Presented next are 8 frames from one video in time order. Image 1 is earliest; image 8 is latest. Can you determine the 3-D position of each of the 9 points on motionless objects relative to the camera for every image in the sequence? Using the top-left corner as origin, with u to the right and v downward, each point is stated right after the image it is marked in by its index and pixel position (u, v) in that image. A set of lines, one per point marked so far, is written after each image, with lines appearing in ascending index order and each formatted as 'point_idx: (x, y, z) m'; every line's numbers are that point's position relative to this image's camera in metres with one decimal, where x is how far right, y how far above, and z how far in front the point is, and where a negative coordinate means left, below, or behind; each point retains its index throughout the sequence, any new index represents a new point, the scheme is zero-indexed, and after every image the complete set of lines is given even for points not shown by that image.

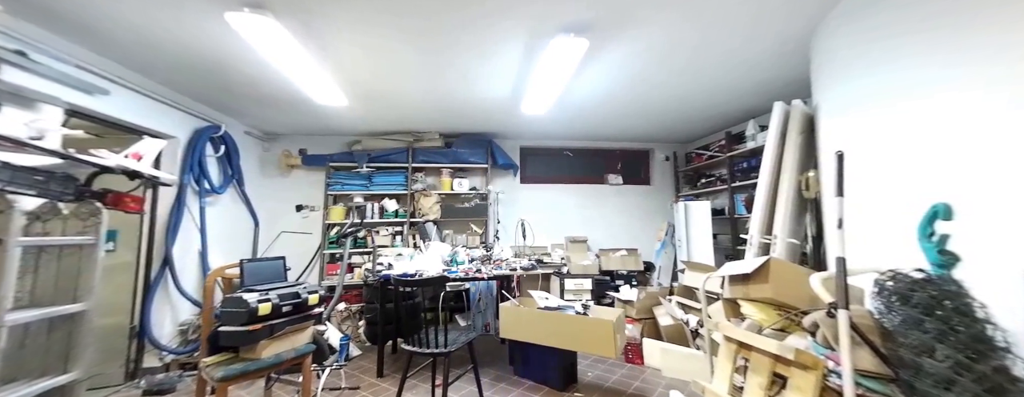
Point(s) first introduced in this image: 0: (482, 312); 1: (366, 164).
0: (-0.3, -1.3, +3.3) m
1: (-2.0, +0.5, +3.9) m
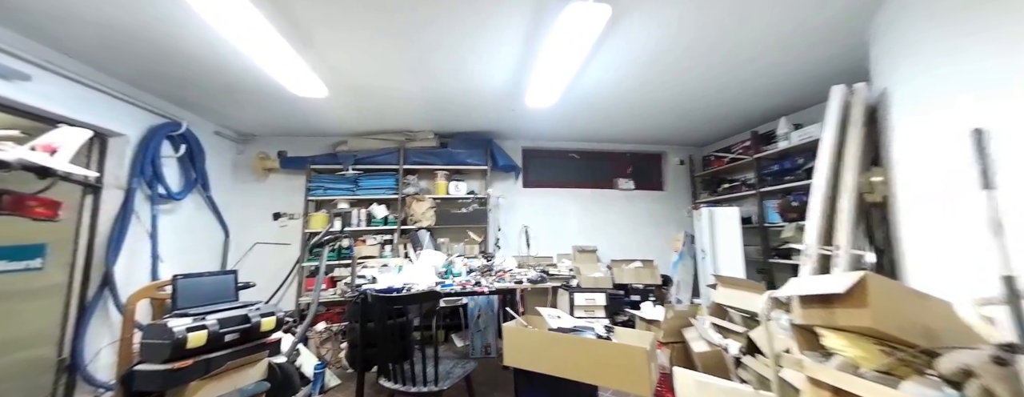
0: (-0.3, -1.3, +2.9) m
1: (-1.9, +0.4, +3.5) m
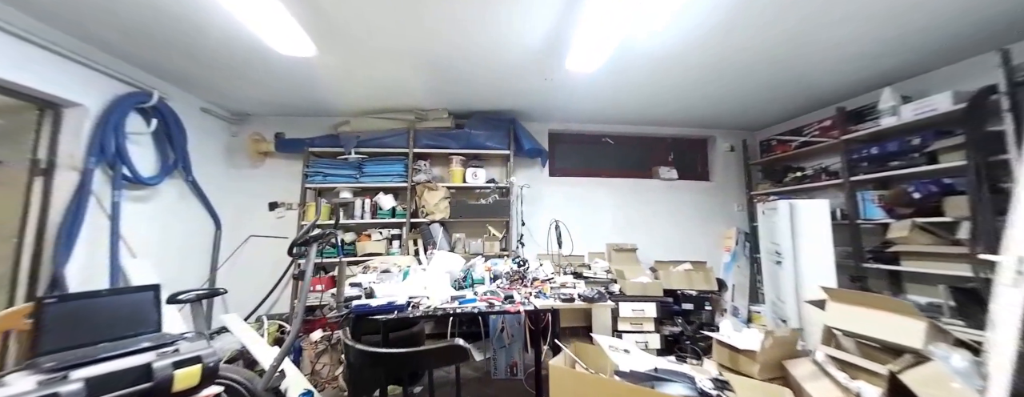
0: (-0.1, -1.2, +2.4) m
1: (-1.7, +0.5, +3.1) m
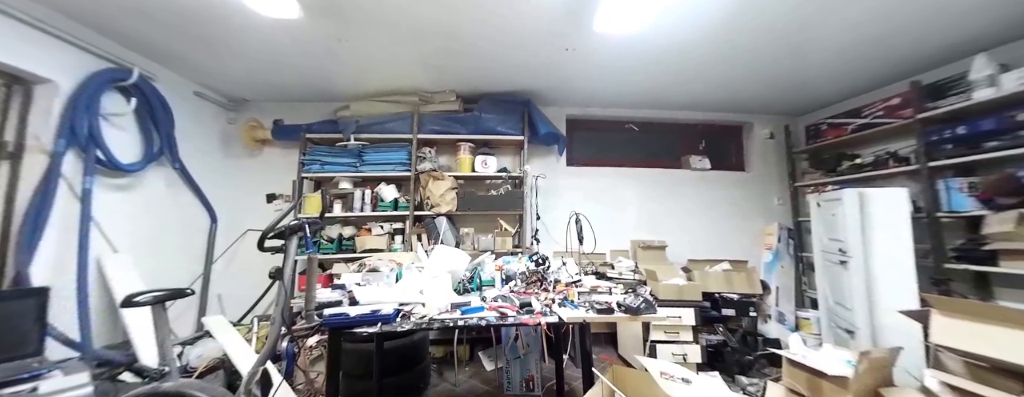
0: (+0.1, -1.1, +2.1) m
1: (-1.5, +0.6, +2.8) m
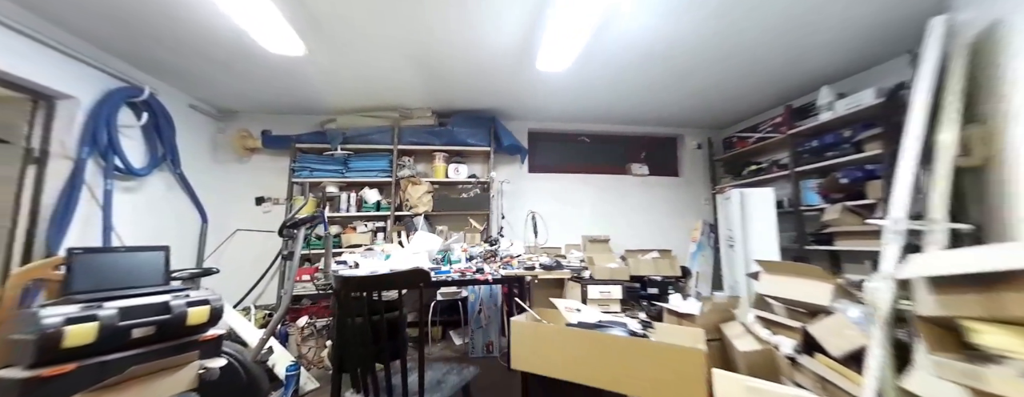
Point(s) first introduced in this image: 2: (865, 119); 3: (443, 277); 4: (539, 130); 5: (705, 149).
0: (-0.2, -1.1, +2.6) m
1: (-1.9, +0.6, +3.2) m
2: (+3.0, +0.7, +2.5) m
3: (-0.4, -0.5, +1.8) m
4: (+0.3, +0.9, +3.8) m
5: (+2.6, +0.7, +4.0) m
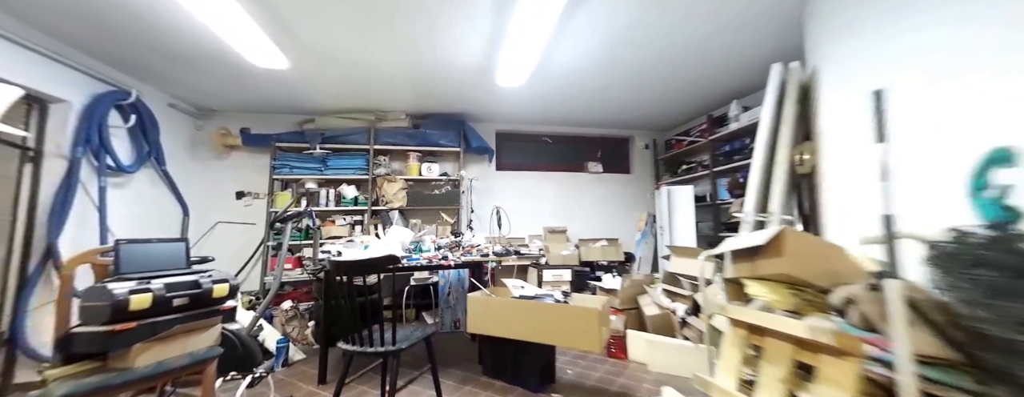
0: (-0.6, -1.1, +3.0) m
1: (-2.3, +0.6, +3.5) m
2: (+2.6, +0.7, +3.1) m
3: (-0.7, -0.5, +2.2) m
4: (-0.1, +1.0, +4.2) m
5: (+2.1, +0.8, +4.6) m
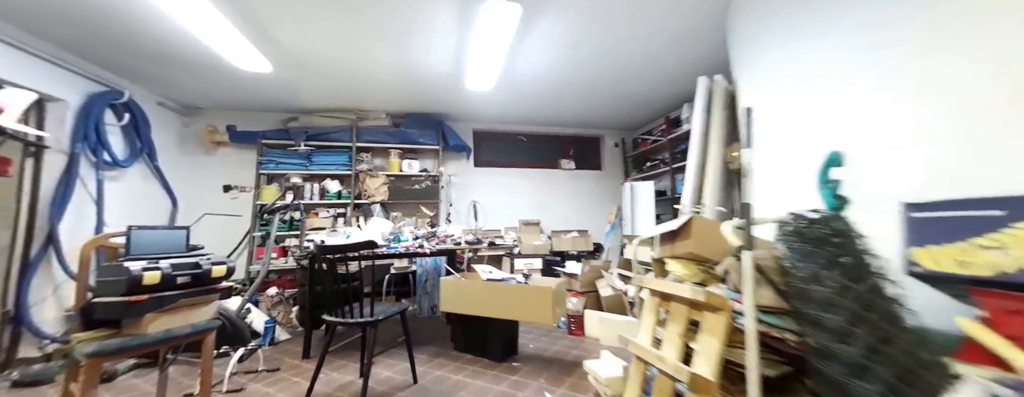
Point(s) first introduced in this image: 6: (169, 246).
0: (-0.9, -1.0, +3.3) m
1: (-2.6, +0.7, +3.6) m
2: (+2.3, +0.7, +3.4) m
3: (-1.0, -0.4, +2.4) m
4: (-0.4, +1.0, +4.4) m
5: (+1.8, +0.8, +4.9) m
6: (-1.9, -0.3, +1.7) m
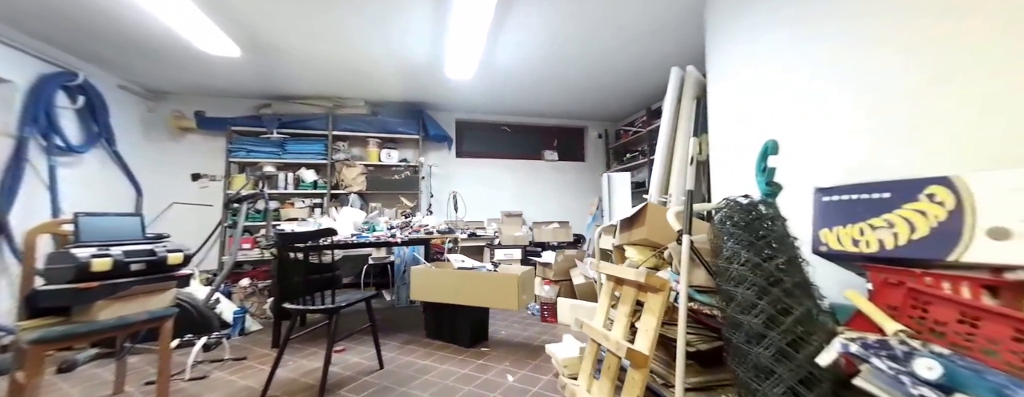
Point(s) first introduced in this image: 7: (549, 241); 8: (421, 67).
0: (-1.1, -0.9, +3.3) m
1: (-2.8, +0.8, +3.5) m
2: (+2.1, +0.8, +3.4) m
3: (-1.2, -0.3, +2.4) m
4: (-0.7, +1.2, +4.4) m
5: (+1.5, +1.0, +4.9) m
6: (-2.1, -0.2, +1.6) m
7: (+0.5, -0.6, +3.9) m
8: (-0.9, +1.3, +3.0) m
